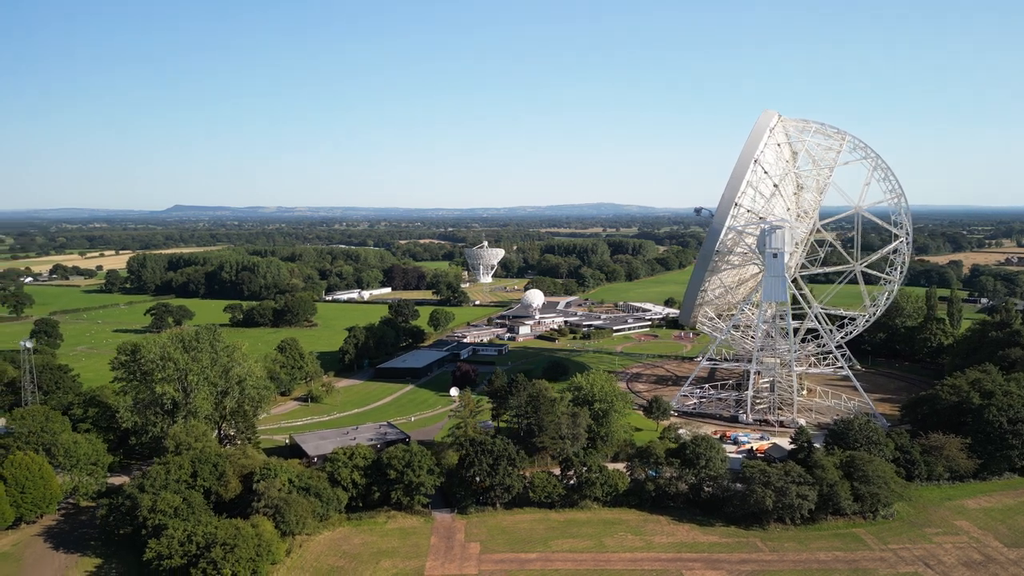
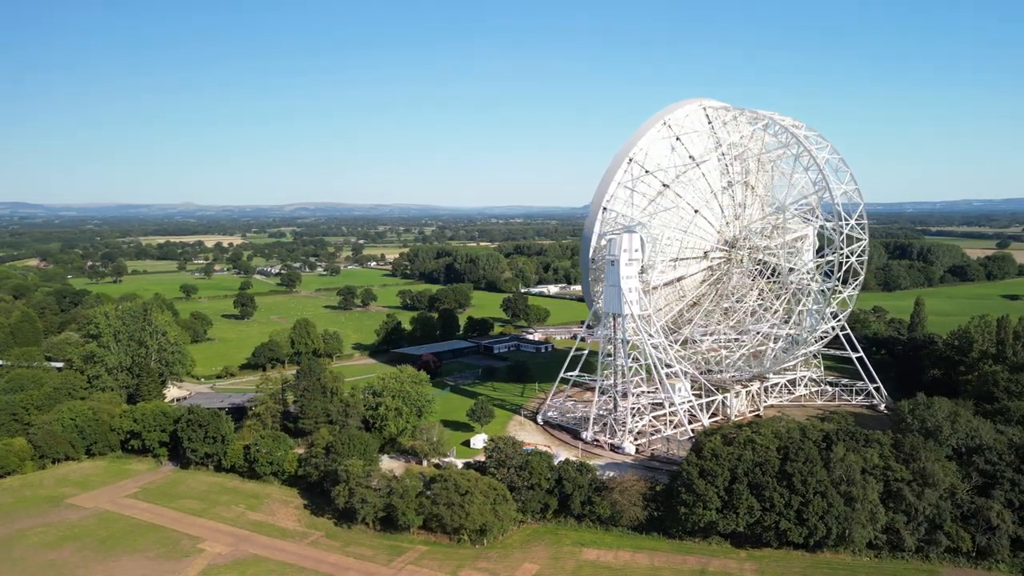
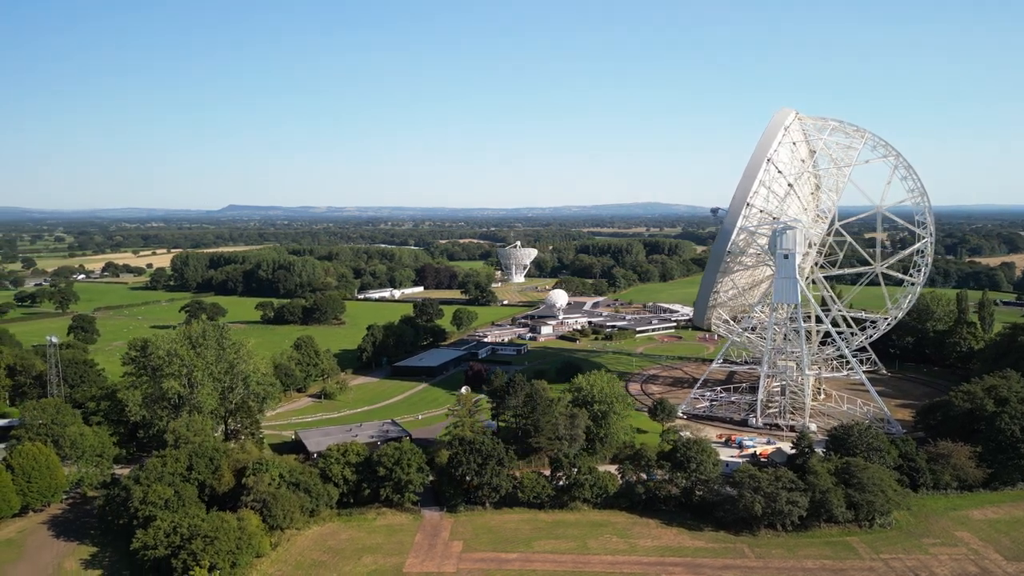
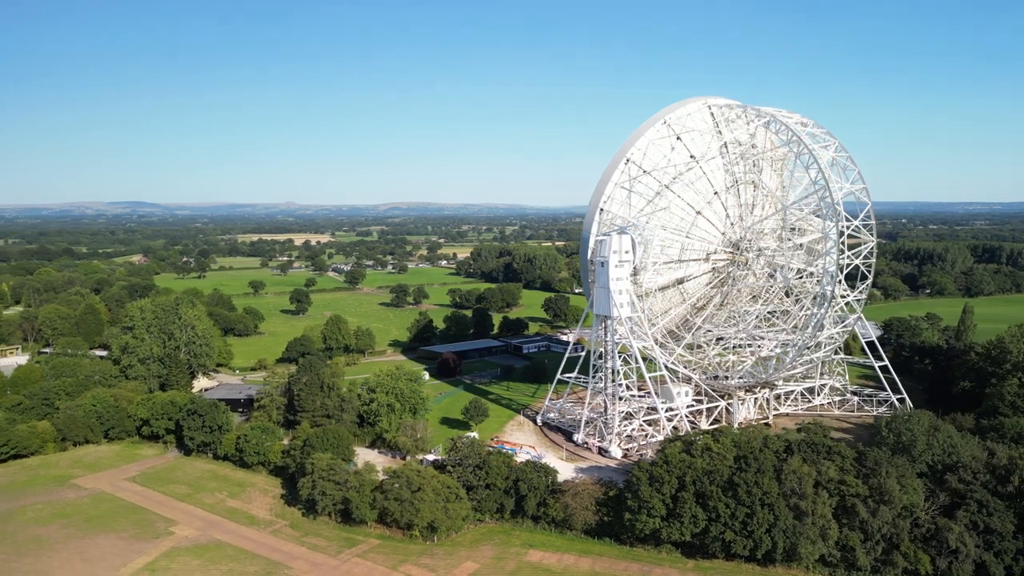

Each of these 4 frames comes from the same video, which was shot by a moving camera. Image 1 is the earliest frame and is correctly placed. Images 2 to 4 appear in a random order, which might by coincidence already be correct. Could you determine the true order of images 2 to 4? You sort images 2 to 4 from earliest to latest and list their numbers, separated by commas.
3, 2, 4
